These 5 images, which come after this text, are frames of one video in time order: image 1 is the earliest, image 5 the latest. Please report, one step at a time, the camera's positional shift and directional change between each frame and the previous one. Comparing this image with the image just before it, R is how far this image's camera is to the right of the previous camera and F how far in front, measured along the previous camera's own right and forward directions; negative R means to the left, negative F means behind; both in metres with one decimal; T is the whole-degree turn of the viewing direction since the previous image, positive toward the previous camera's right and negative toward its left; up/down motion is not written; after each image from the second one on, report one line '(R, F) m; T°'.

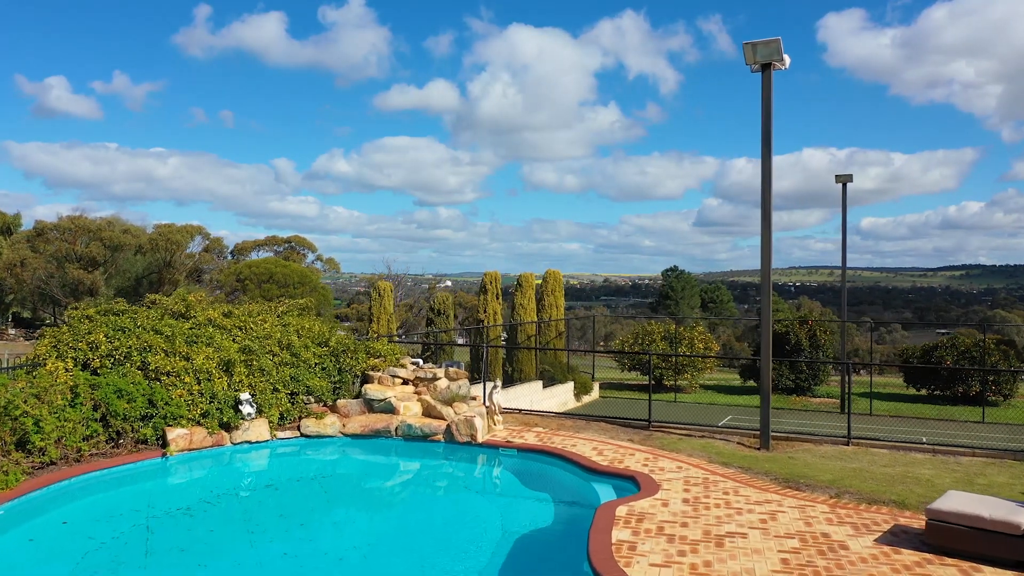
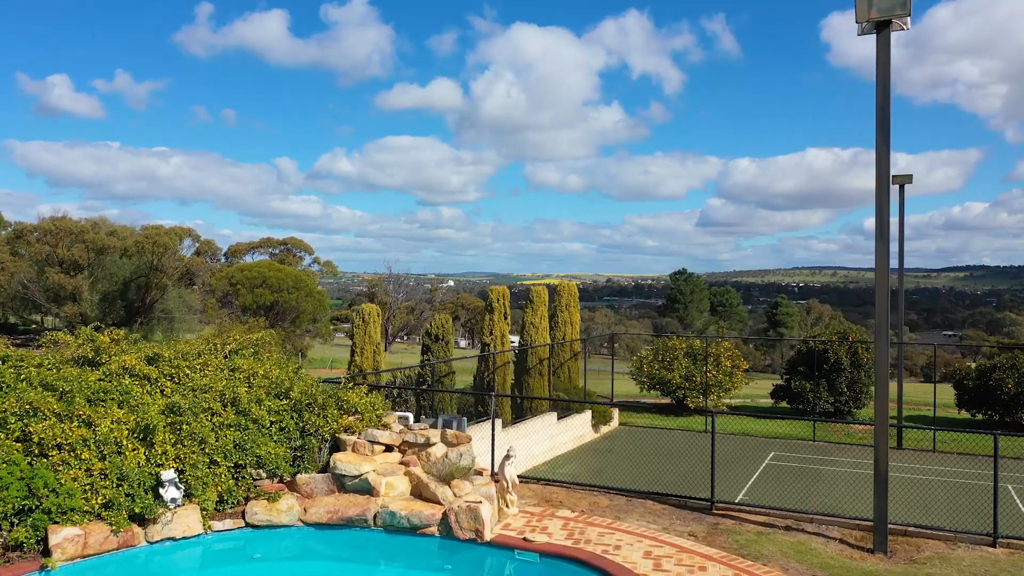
(-0.2, +2.1) m; 0°
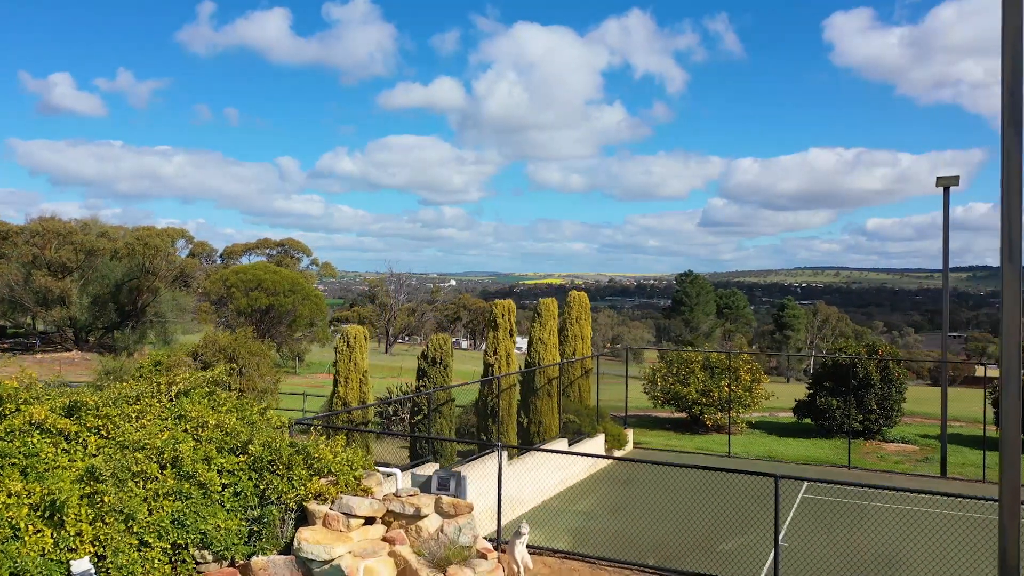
(-0.1, +1.3) m; 0°
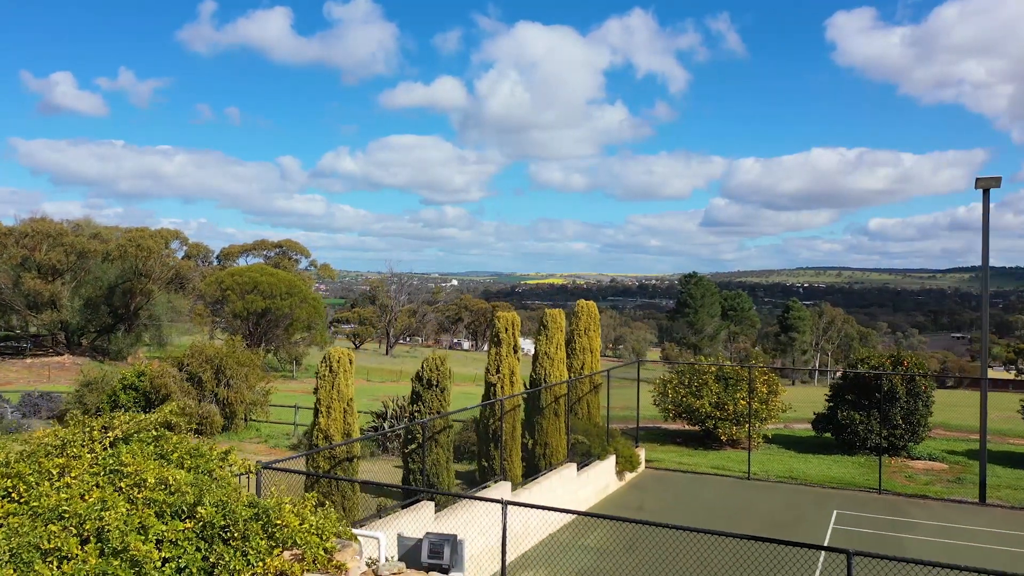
(0.0, +1.0) m; 0°
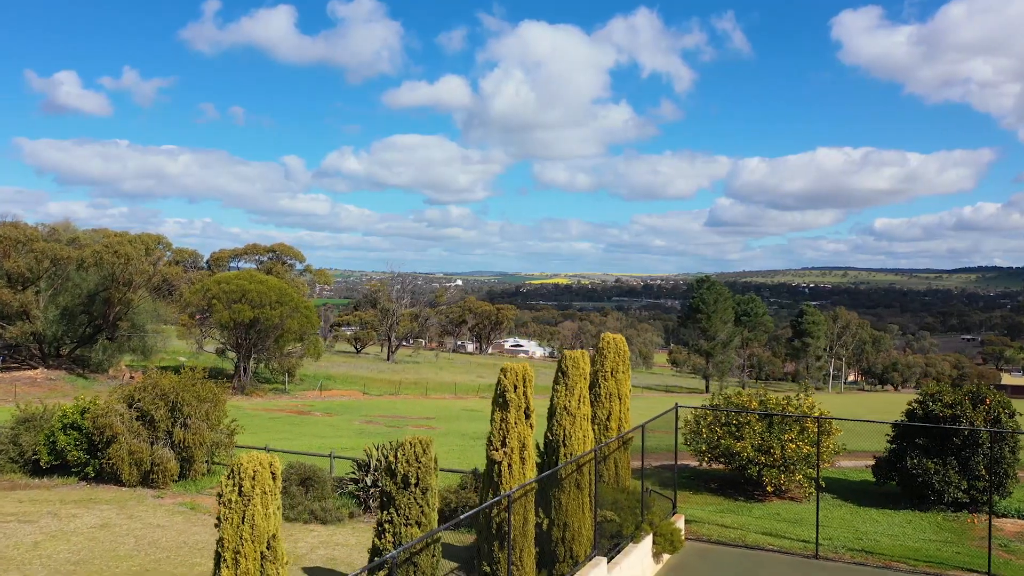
(-0.1, +2.7) m; 0°
